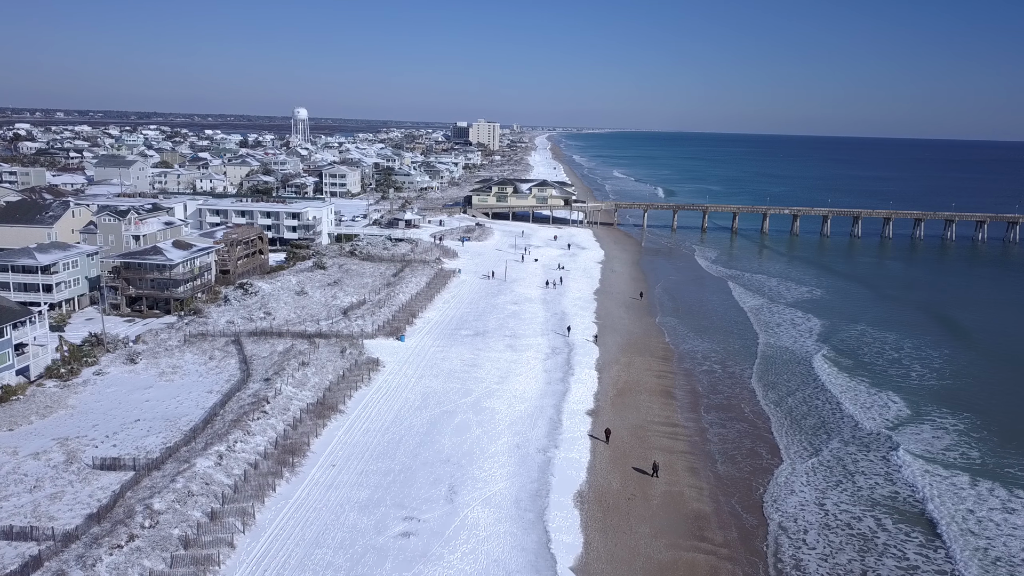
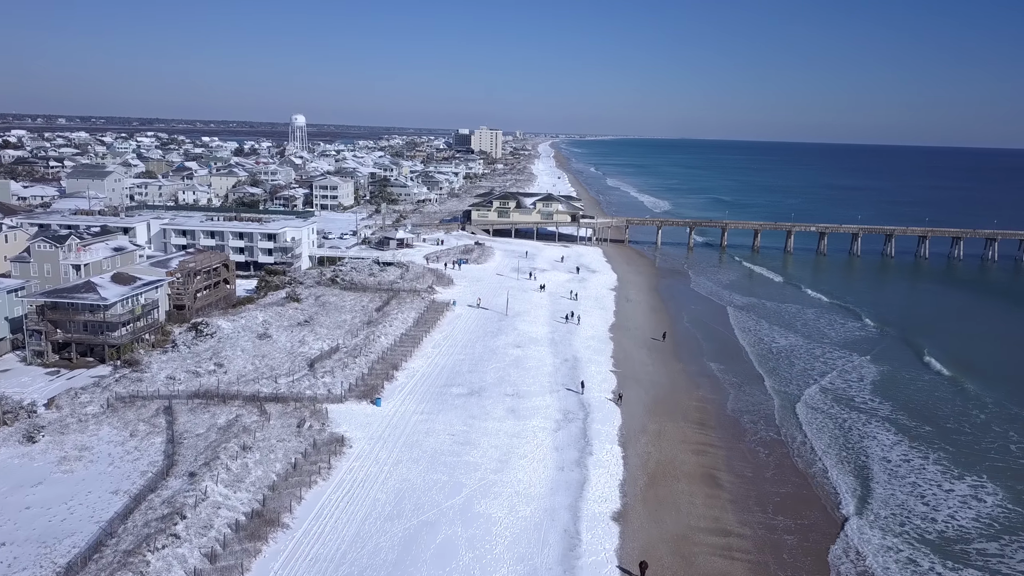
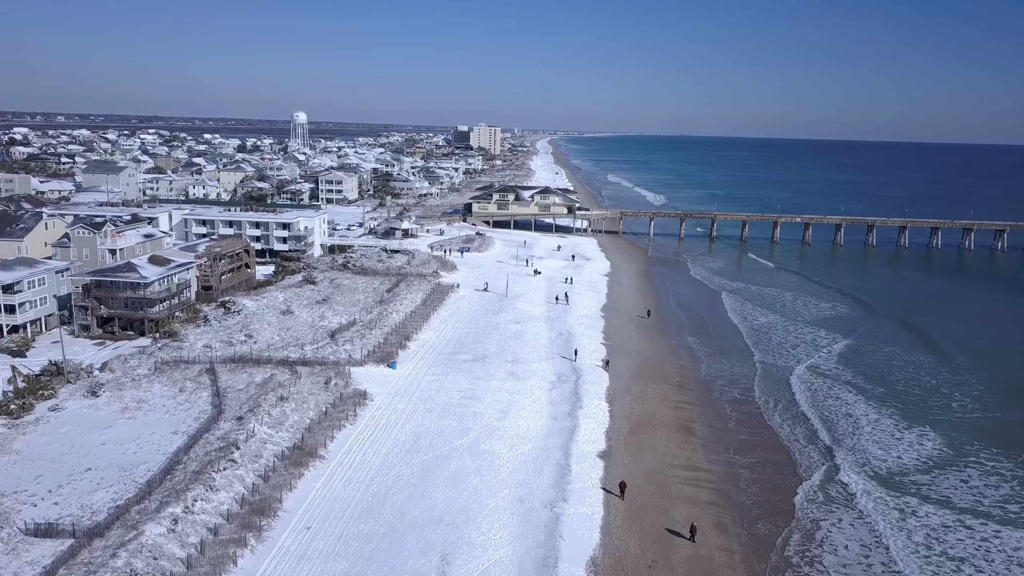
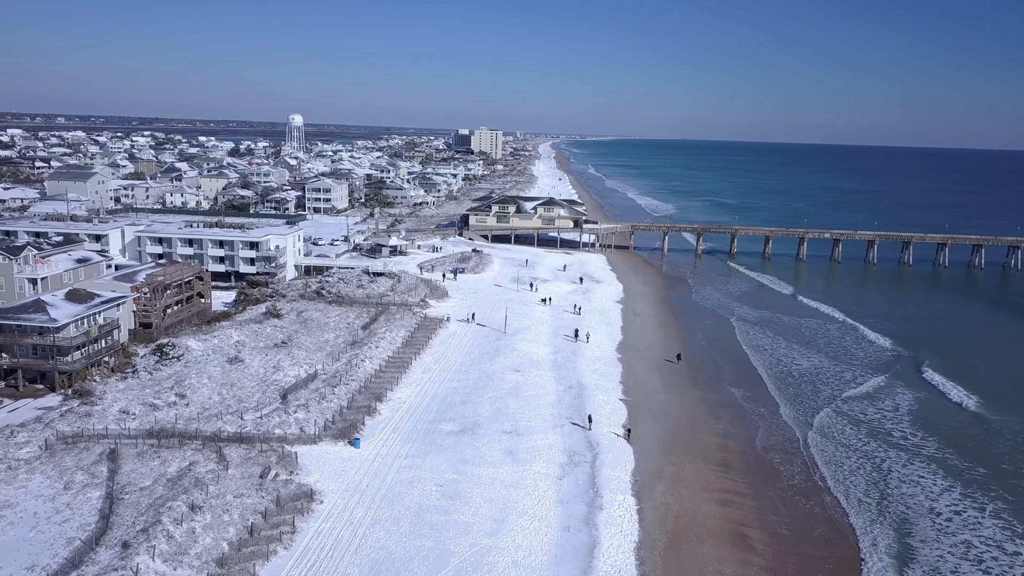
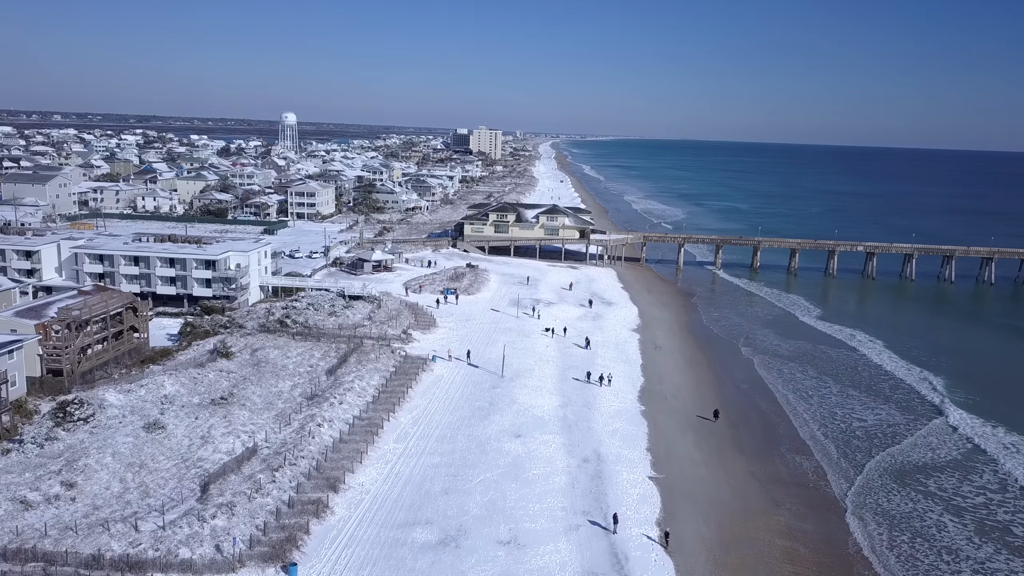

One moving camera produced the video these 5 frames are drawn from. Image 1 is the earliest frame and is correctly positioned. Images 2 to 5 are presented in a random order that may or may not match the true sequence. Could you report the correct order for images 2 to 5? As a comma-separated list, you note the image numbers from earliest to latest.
3, 2, 4, 5
